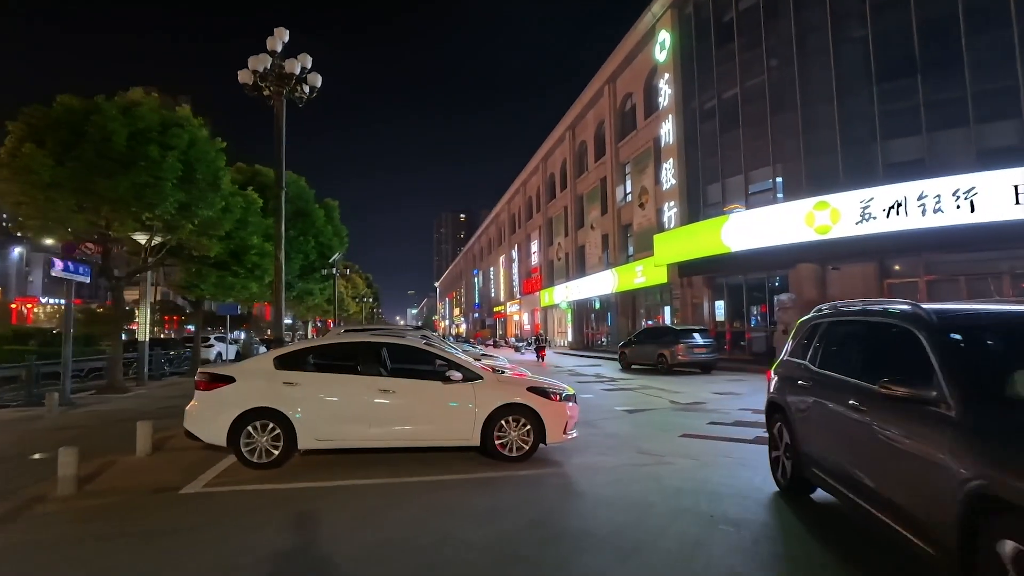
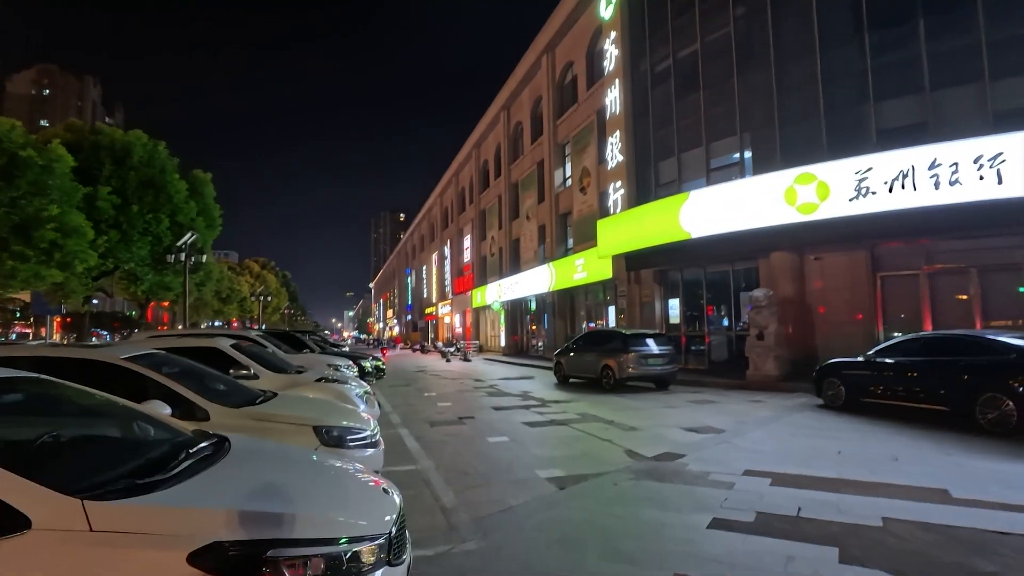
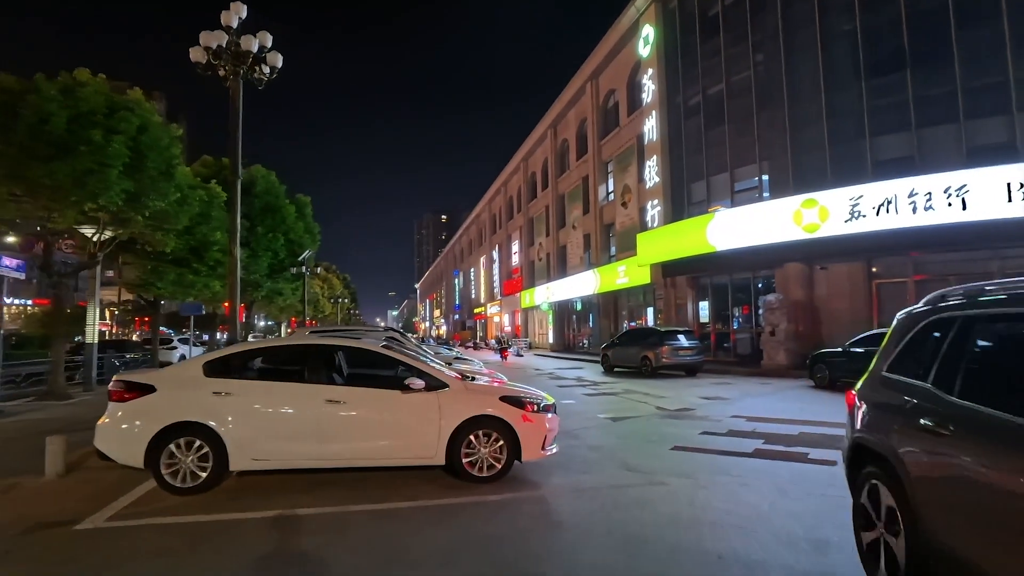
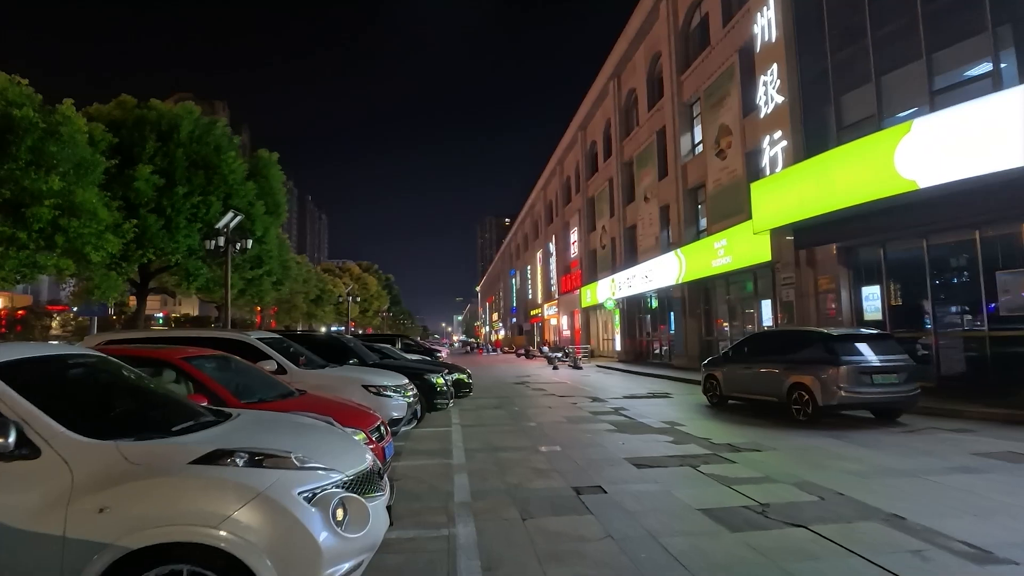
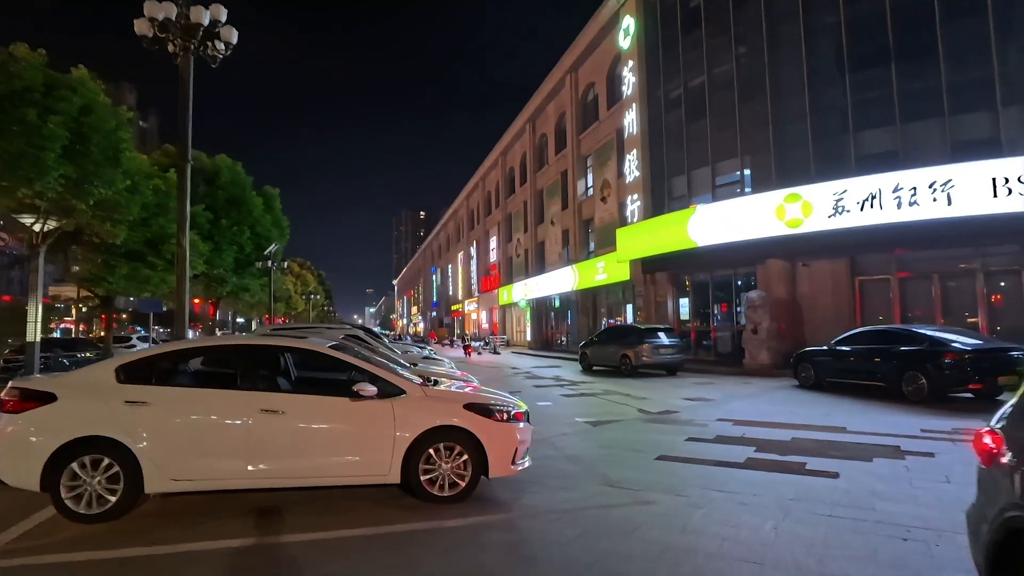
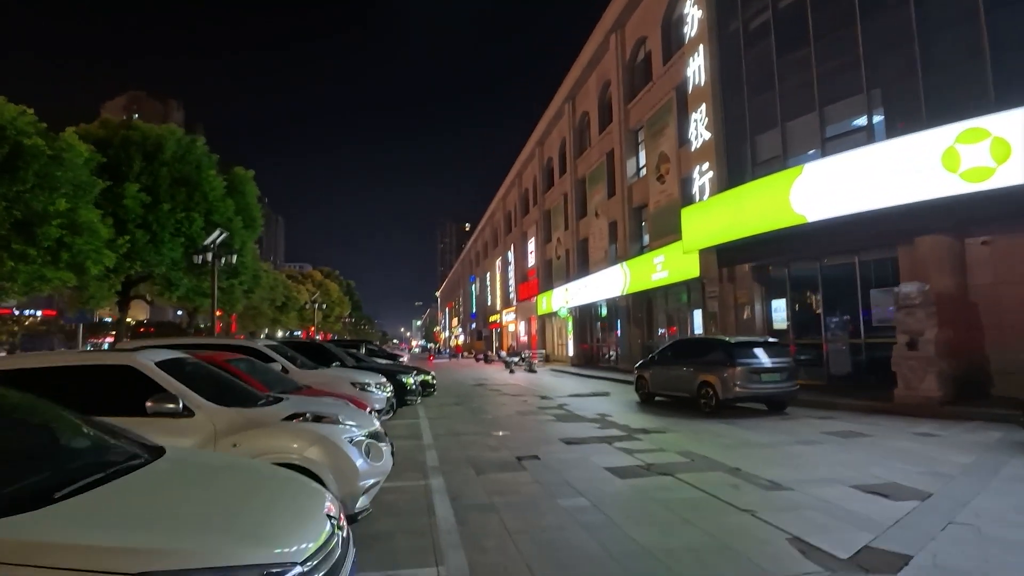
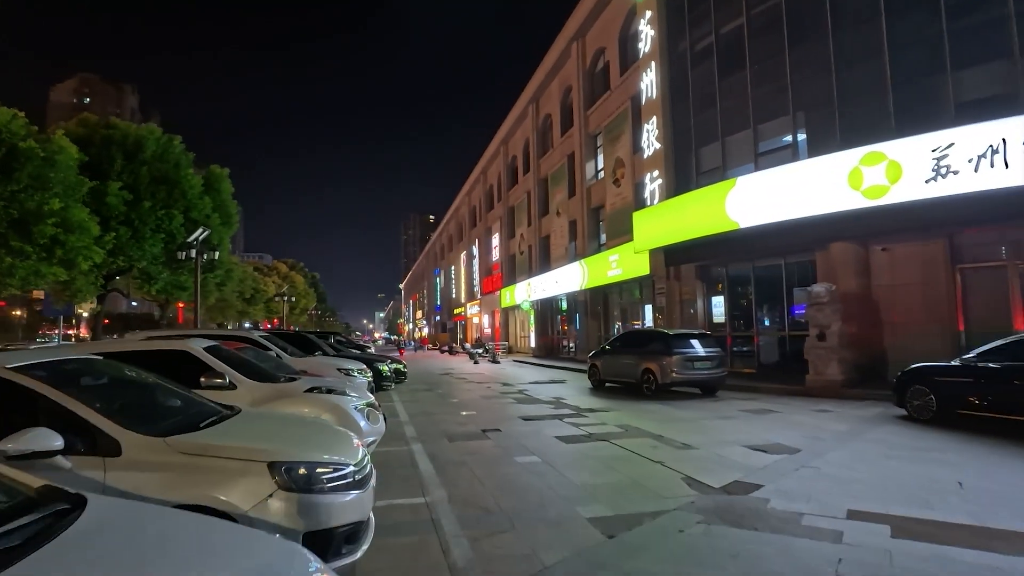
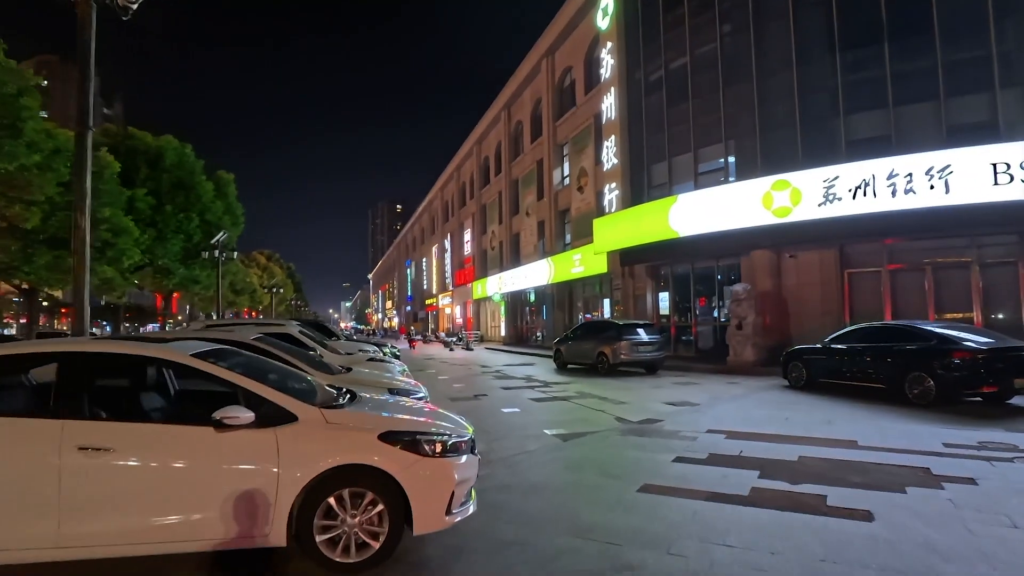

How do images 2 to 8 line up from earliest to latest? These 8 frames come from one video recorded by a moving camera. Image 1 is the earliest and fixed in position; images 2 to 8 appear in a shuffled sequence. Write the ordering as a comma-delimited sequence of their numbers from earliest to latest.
3, 5, 8, 2, 7, 6, 4
